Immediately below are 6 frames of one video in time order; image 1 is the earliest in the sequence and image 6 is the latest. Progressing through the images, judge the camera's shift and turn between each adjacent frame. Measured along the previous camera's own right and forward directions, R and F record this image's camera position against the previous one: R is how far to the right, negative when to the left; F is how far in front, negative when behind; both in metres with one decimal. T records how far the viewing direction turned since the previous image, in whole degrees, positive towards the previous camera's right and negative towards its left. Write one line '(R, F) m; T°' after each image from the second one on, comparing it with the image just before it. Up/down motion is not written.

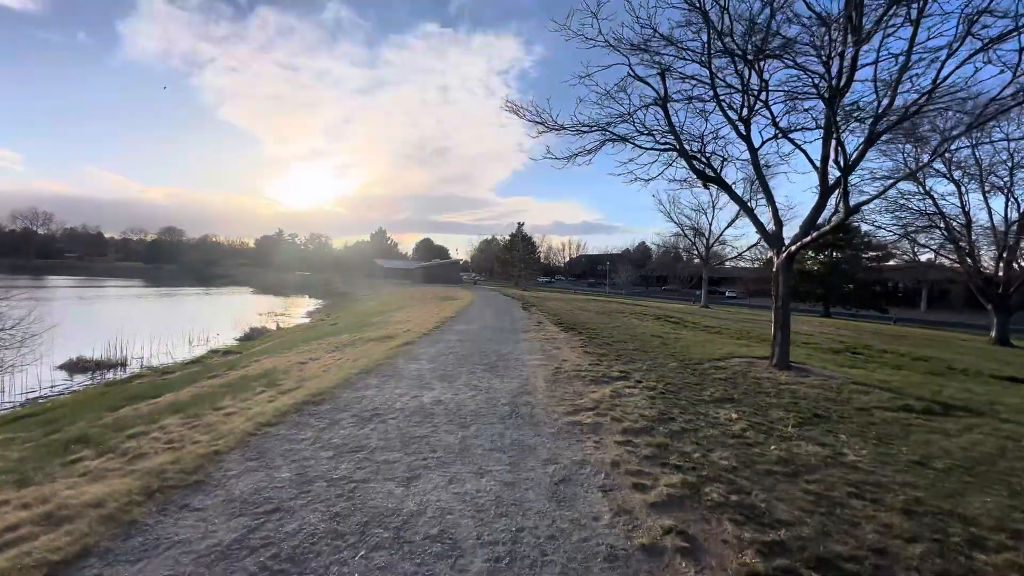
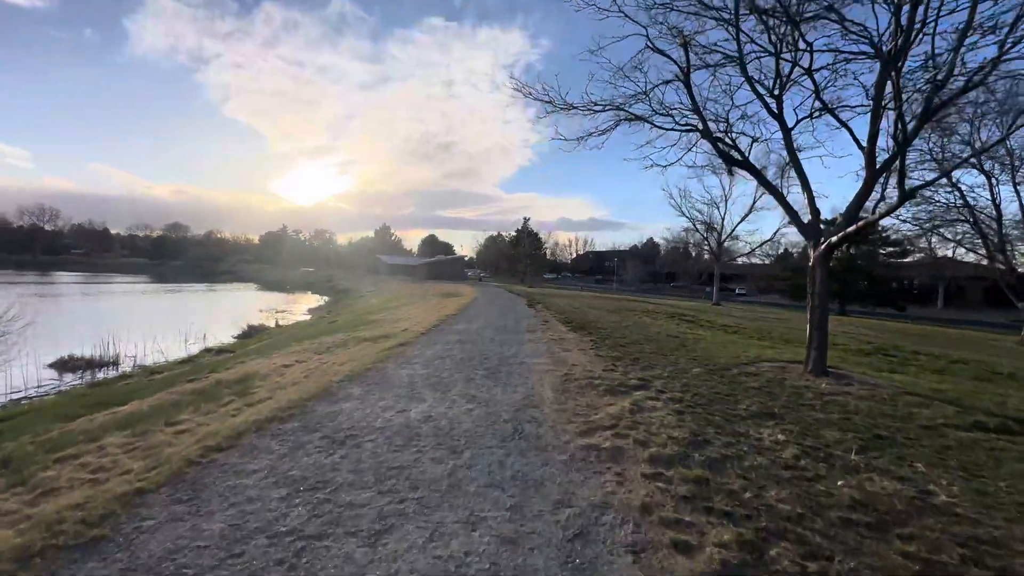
(0.0, +1.3) m; -1°
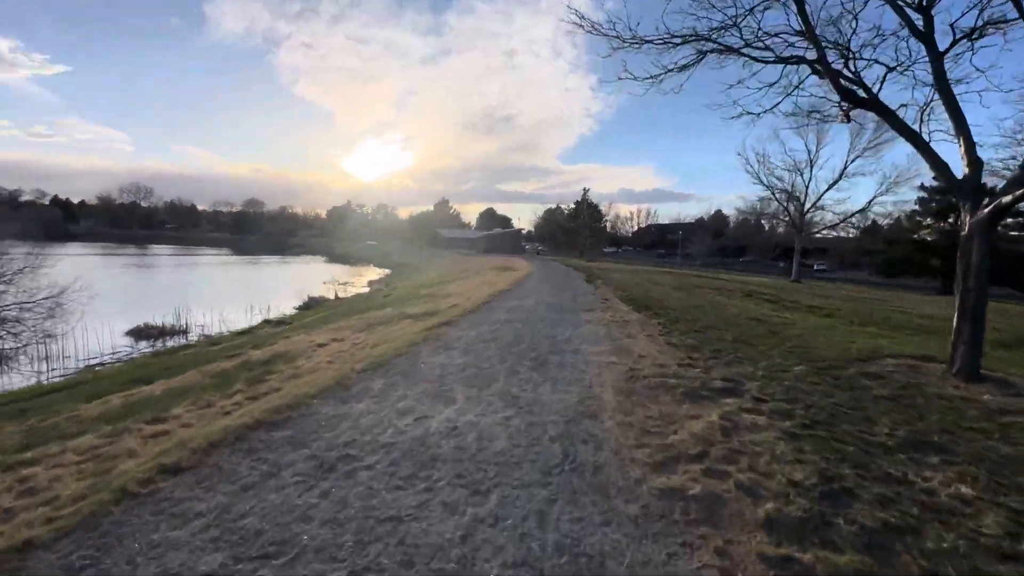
(+0.1, +1.9) m; -7°
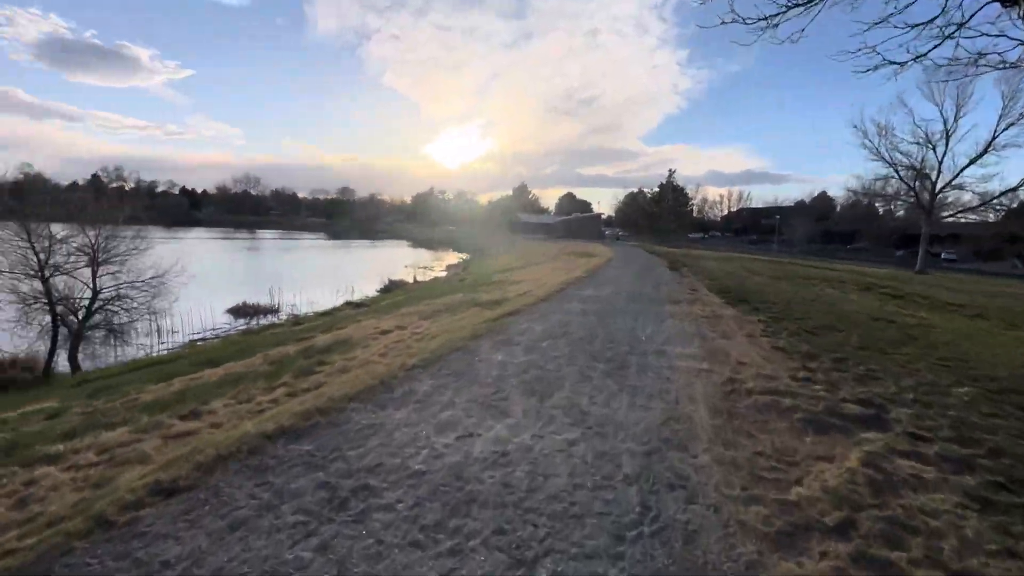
(+0.1, +1.2) m; -9°
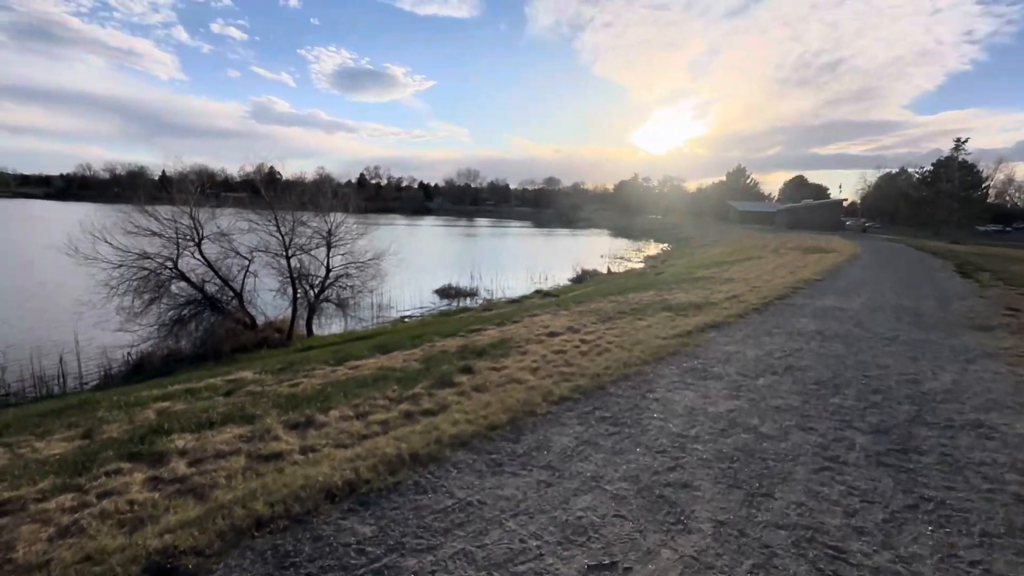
(+0.1, +2.1) m; -23°
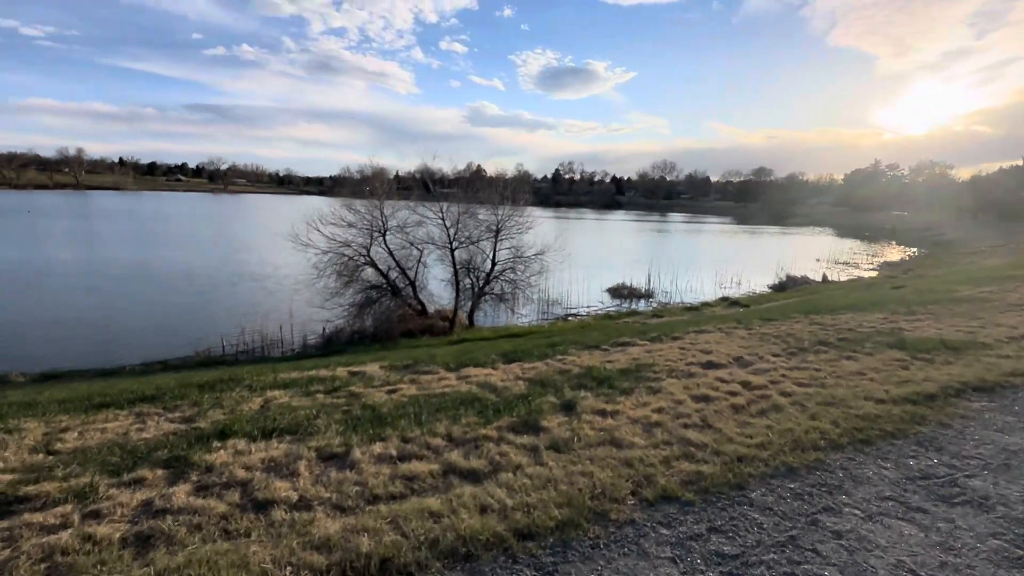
(+0.8, +1.8) m; -22°
